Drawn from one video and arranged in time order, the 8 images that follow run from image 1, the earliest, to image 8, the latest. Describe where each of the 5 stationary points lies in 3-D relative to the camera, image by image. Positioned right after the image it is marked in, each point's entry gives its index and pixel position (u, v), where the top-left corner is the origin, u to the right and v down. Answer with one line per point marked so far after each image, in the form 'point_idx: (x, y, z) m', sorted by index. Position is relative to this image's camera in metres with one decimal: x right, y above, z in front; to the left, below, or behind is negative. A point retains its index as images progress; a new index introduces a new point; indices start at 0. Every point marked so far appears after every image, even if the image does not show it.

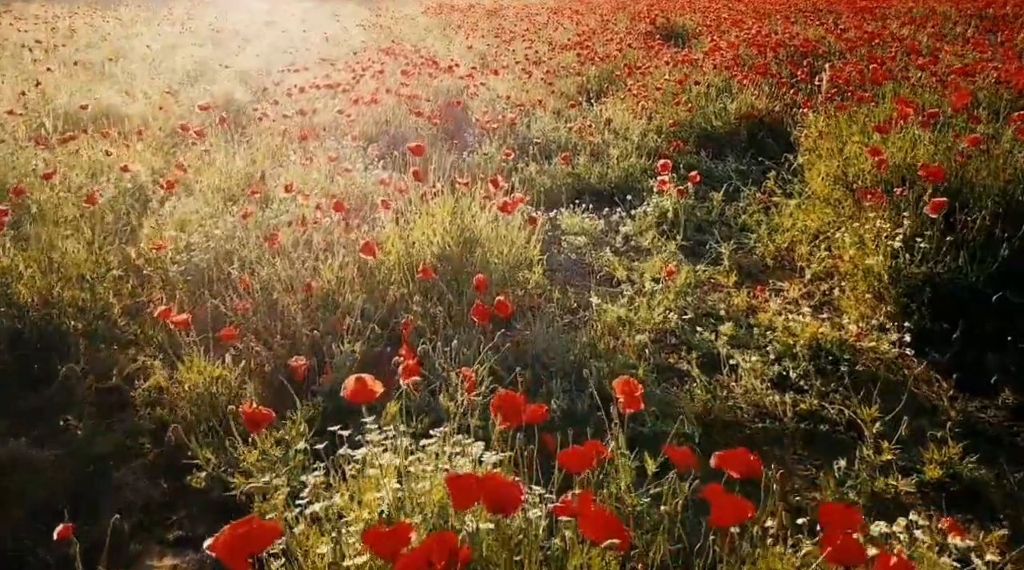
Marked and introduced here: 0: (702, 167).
0: (+1.3, +0.8, +6.3) m
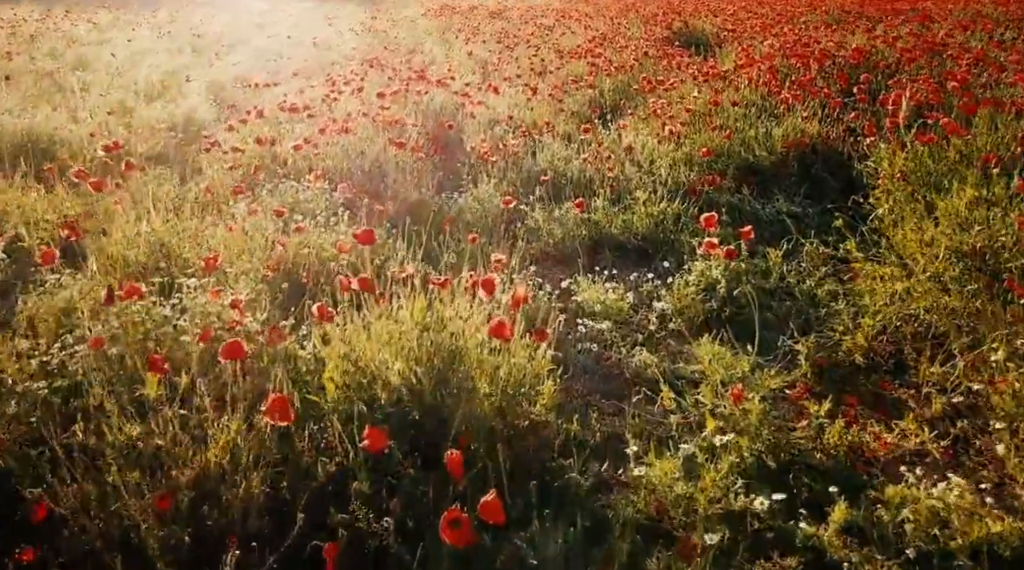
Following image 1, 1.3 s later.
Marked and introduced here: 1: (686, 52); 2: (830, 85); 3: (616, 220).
0: (+1.4, +0.4, +5.2) m
1: (+2.1, +2.8, +10.8) m
2: (+2.4, +1.5, +6.8) m
3: (+0.6, +0.4, +4.7) m
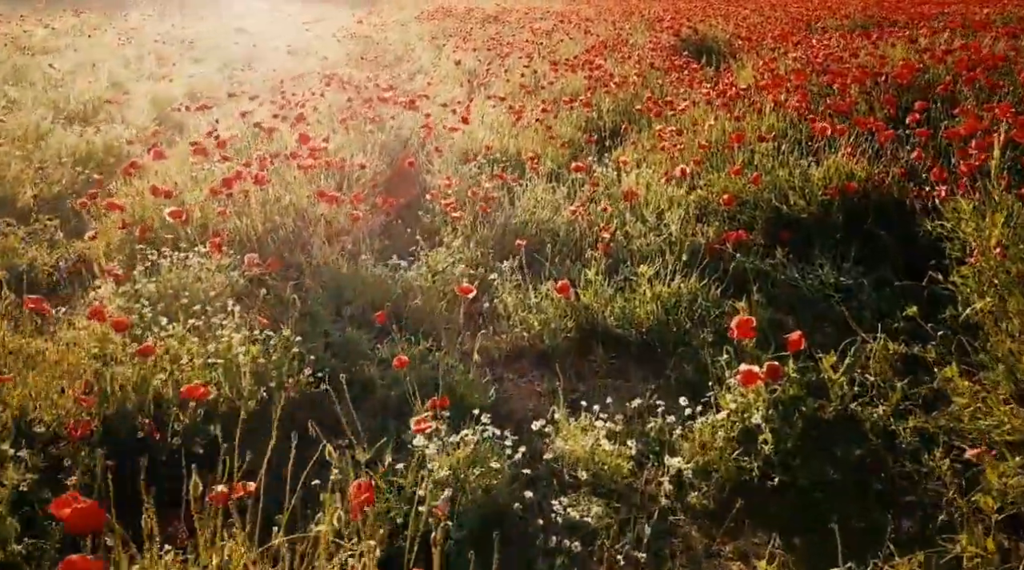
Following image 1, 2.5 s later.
0: (+1.2, 0.0, +4.0) m
1: (+1.9, +2.4, +9.6) m
2: (+2.3, +1.1, +5.6) m
3: (+0.4, -0.1, +3.5) m
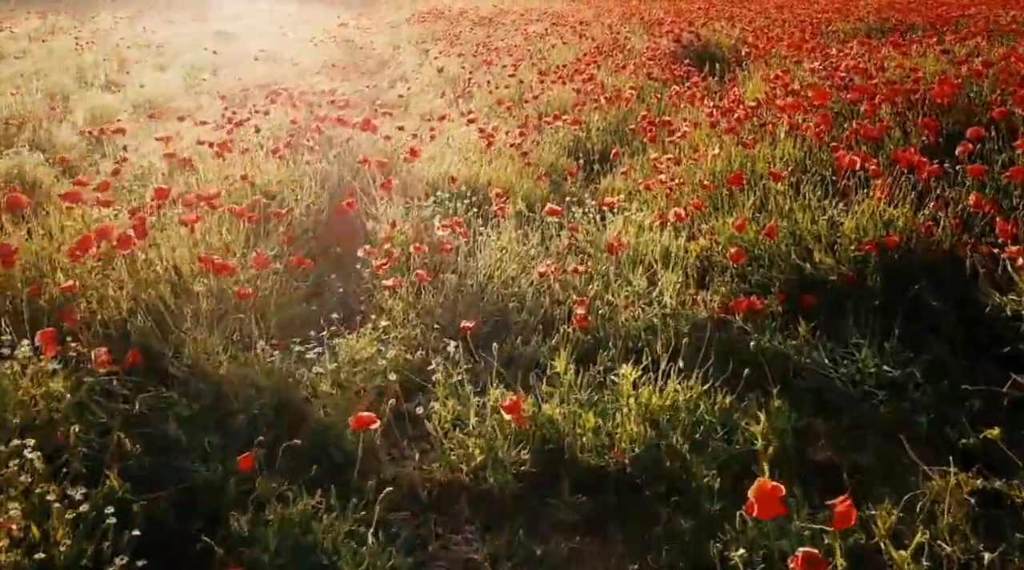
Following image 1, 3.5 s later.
0: (+1.0, -0.3, +3.1) m
1: (+1.8, +2.0, +8.7) m
2: (+2.1, +0.8, +4.7) m
3: (+0.2, -0.4, +2.6) m
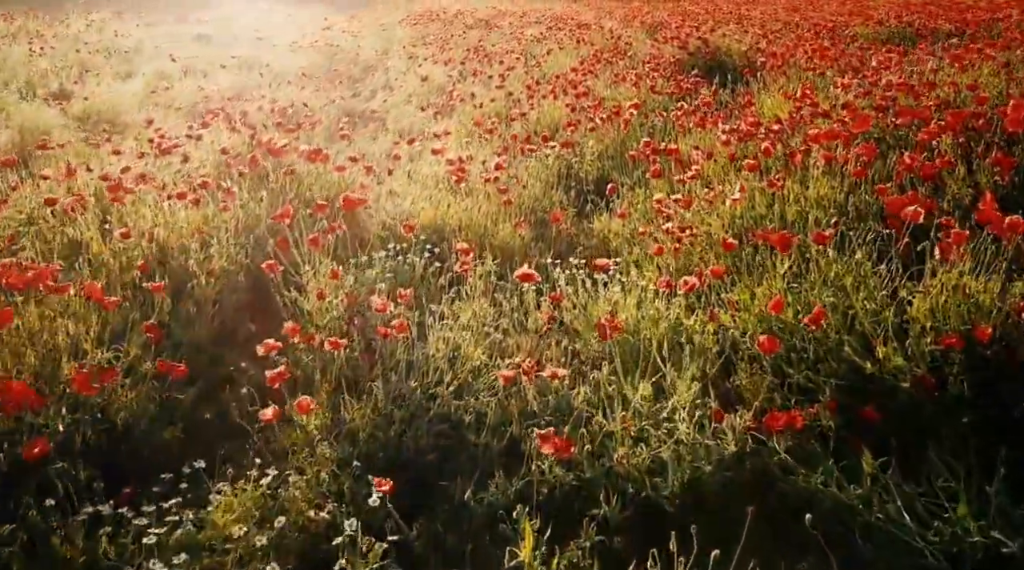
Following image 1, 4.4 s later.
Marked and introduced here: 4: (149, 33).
0: (+0.9, -0.7, +2.1) m
1: (+1.7, +1.7, +7.7) m
2: (+2.0, +0.4, +3.7) m
3: (+0.1, -0.7, +1.7) m
4: (-6.7, +4.7, +16.6) m
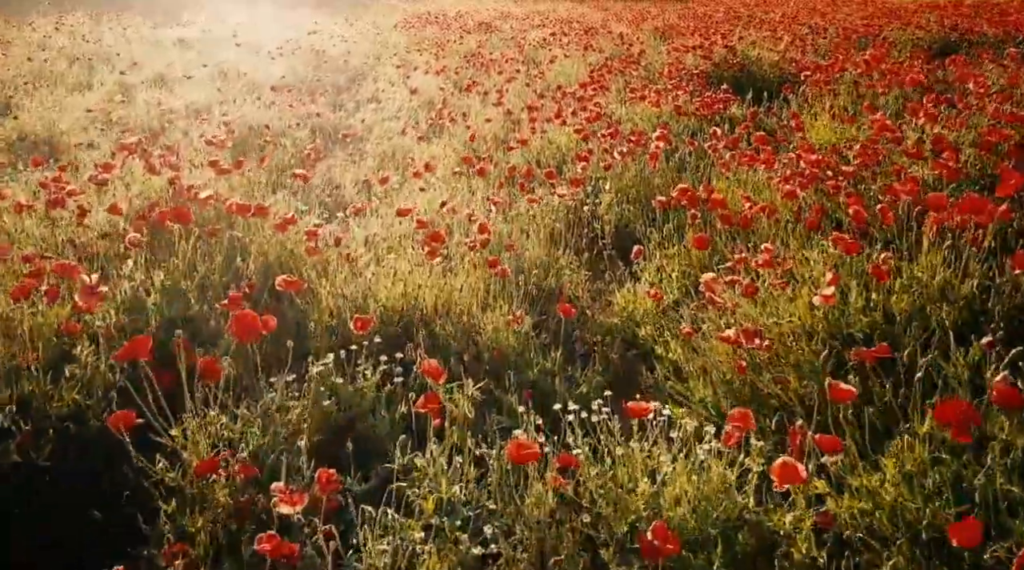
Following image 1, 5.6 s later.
0: (+0.9, -1.0, +0.9) m
1: (+1.7, +1.3, +6.5) m
2: (+1.9, 0.0, +2.5) m
3: (+0.1, -1.1, +0.5) m
4: (-6.7, +4.3, +15.4) m
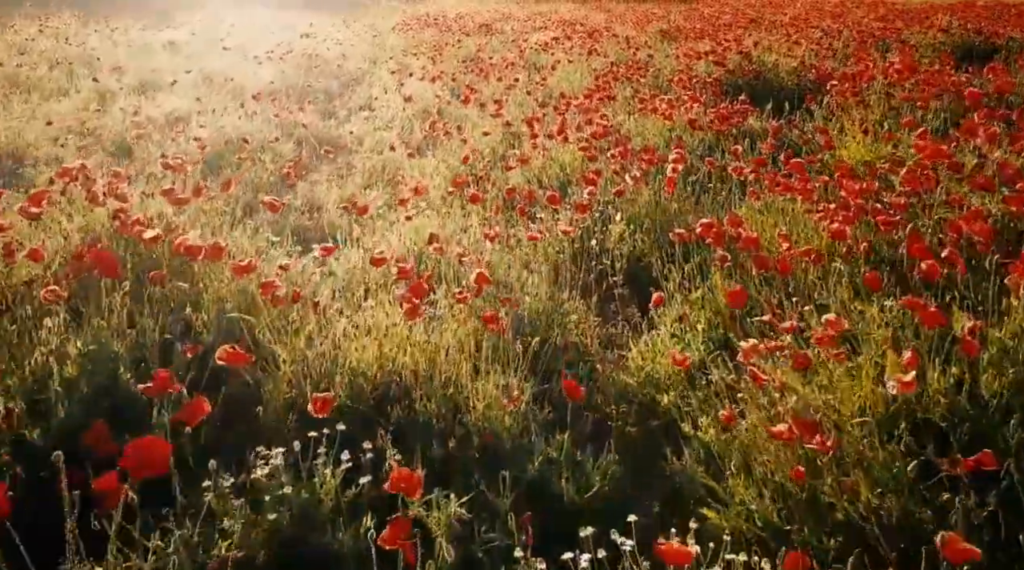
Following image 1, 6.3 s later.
0: (+0.8, -1.2, +0.4) m
1: (+1.6, +1.1, +5.9) m
2: (+1.9, -0.2, +2.0) m
3: (0.0, -1.3, -0.1) m
4: (-6.7, +4.1, +14.9) m
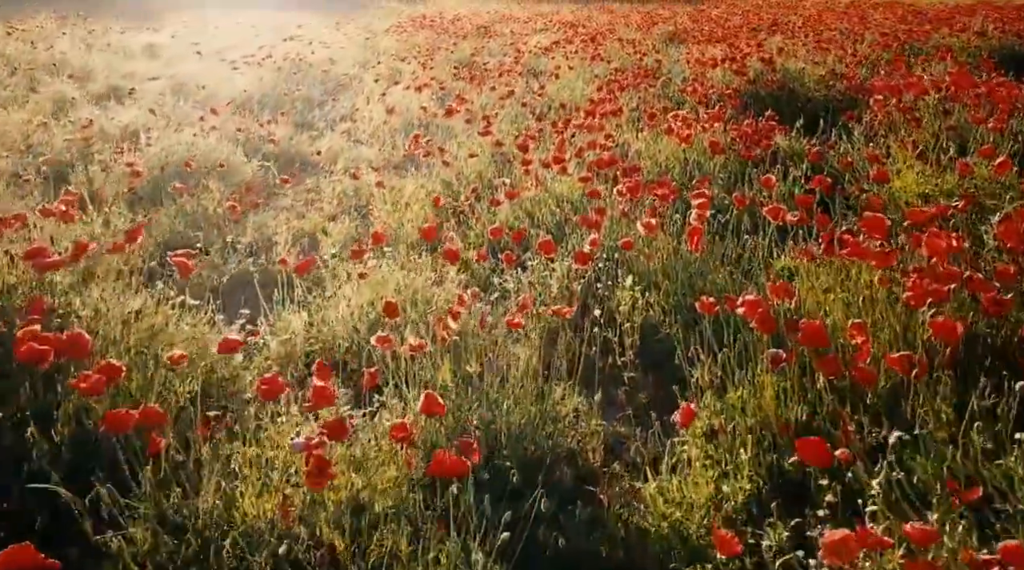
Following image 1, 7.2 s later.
0: (+0.8, -1.5, -0.5) m
1: (+1.6, +0.8, +5.0) m
2: (+1.8, -0.4, +1.0) m
3: (-0.1, -1.6, -1.0) m
4: (-6.7, +3.8, +14.0) m
